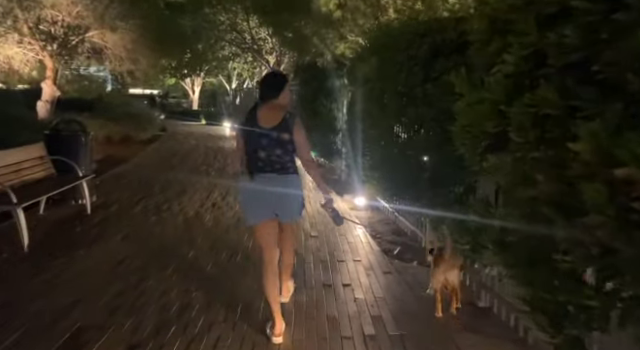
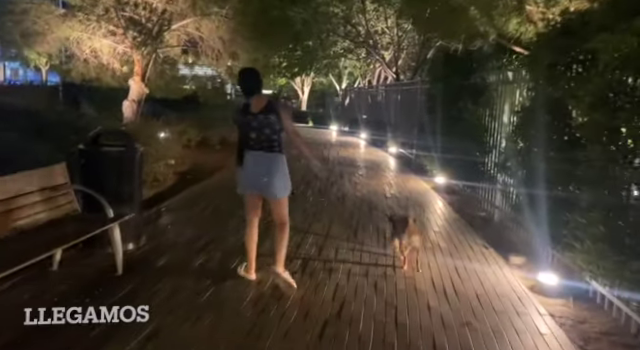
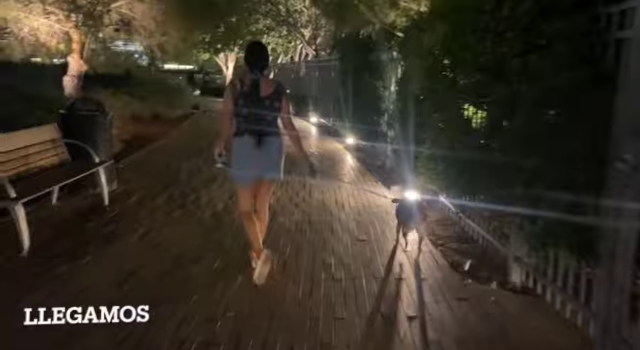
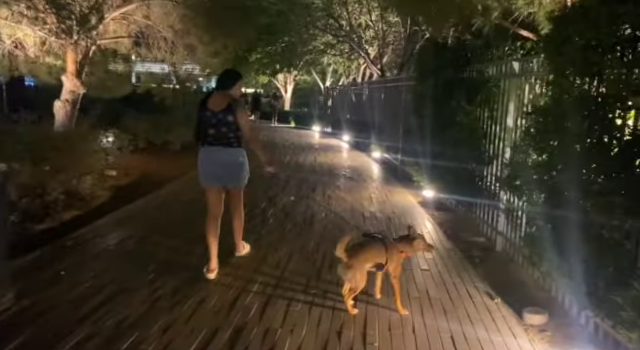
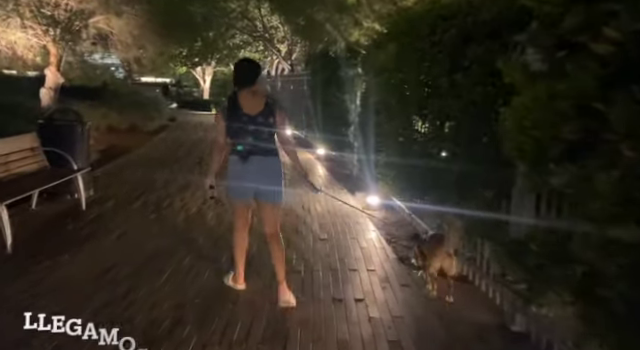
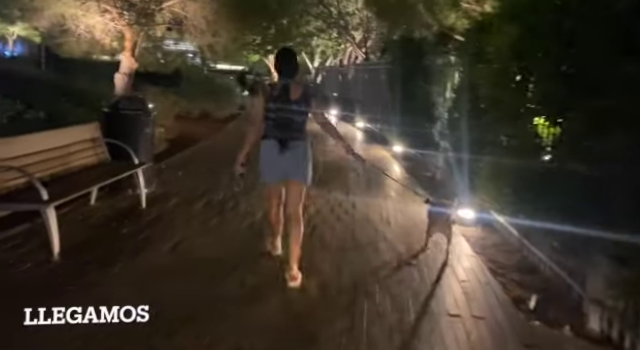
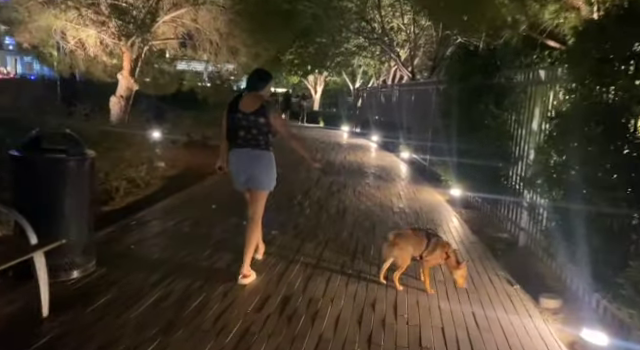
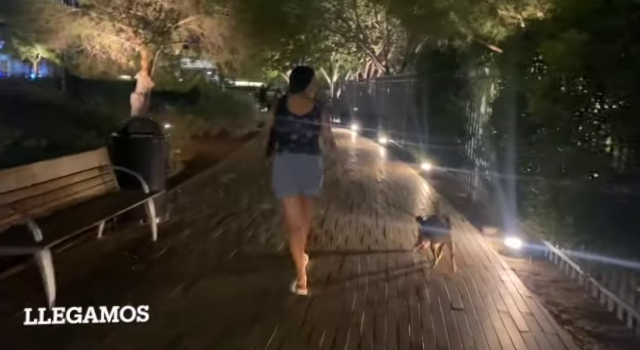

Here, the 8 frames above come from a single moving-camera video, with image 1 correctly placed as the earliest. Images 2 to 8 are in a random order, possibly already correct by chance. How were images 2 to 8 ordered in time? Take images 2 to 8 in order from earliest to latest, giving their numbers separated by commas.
5, 3, 6, 8, 2, 7, 4
